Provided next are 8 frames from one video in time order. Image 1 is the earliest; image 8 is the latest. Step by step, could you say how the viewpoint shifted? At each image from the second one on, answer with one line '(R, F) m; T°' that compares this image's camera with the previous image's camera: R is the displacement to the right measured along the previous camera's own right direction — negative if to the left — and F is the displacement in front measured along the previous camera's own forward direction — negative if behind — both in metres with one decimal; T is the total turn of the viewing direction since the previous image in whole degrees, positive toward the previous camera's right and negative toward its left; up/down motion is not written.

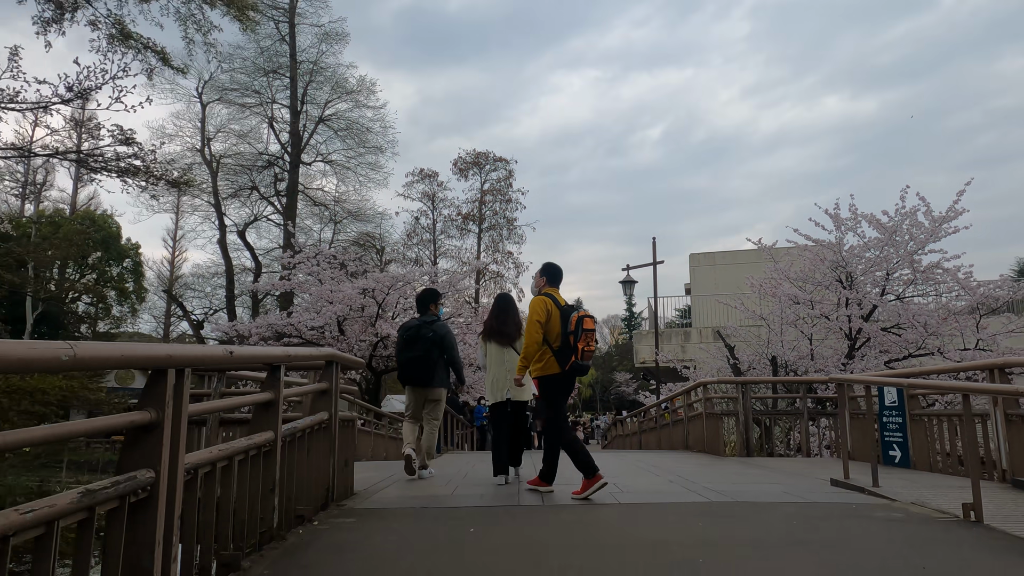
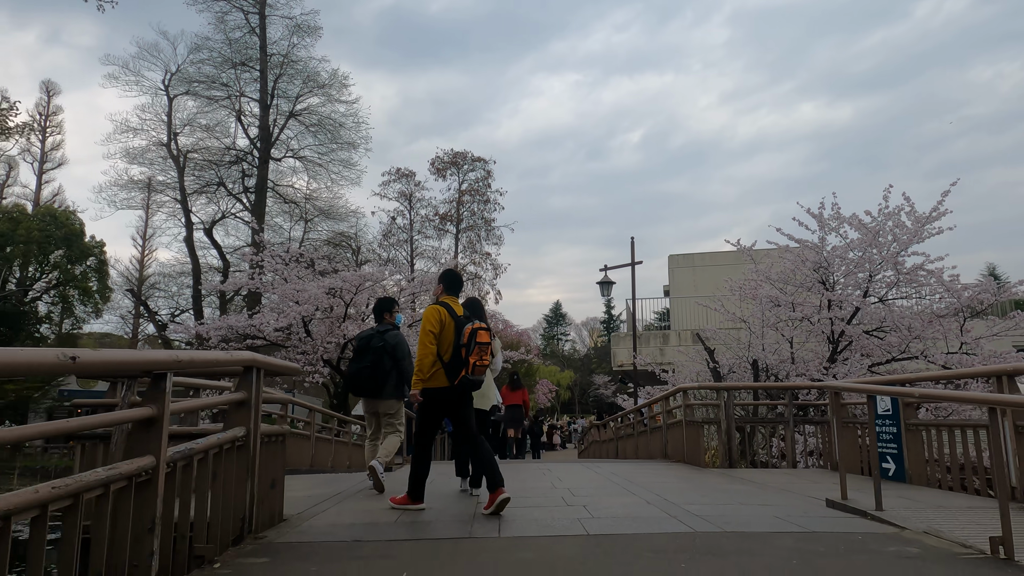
(+0.1, +0.6) m; +2°
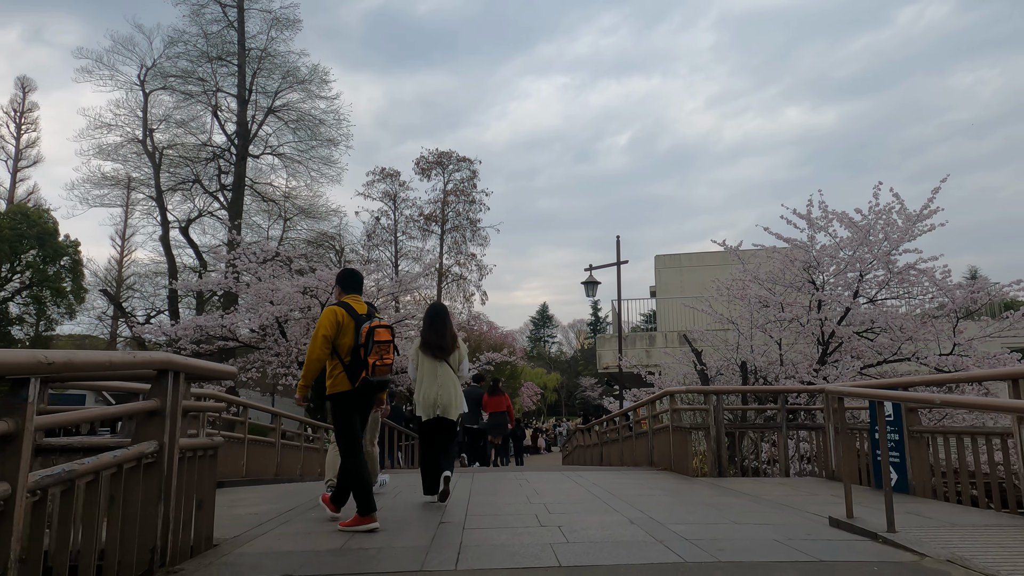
(+0.1, +0.5) m; +1°
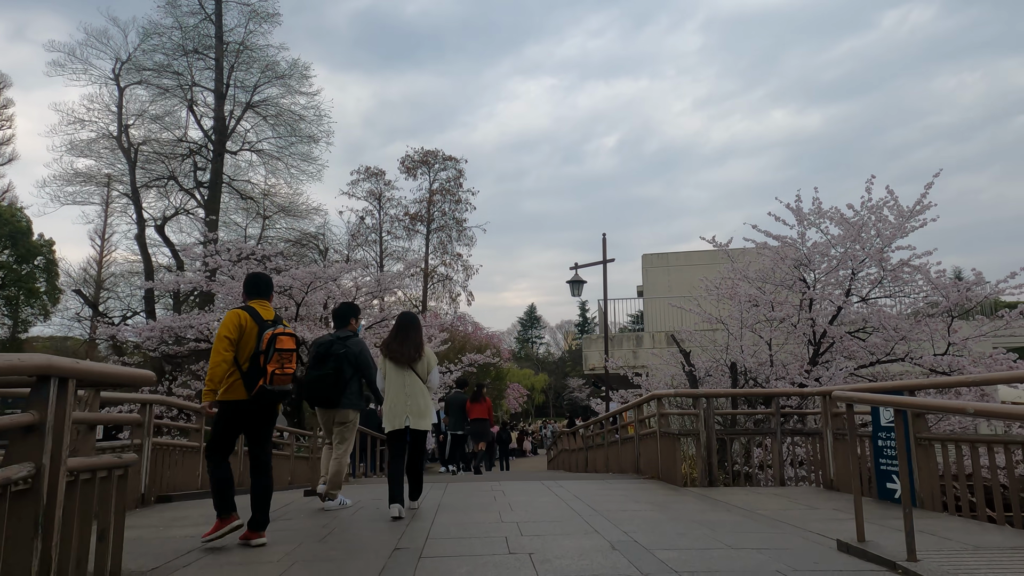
(+0.1, +0.5) m; +1°
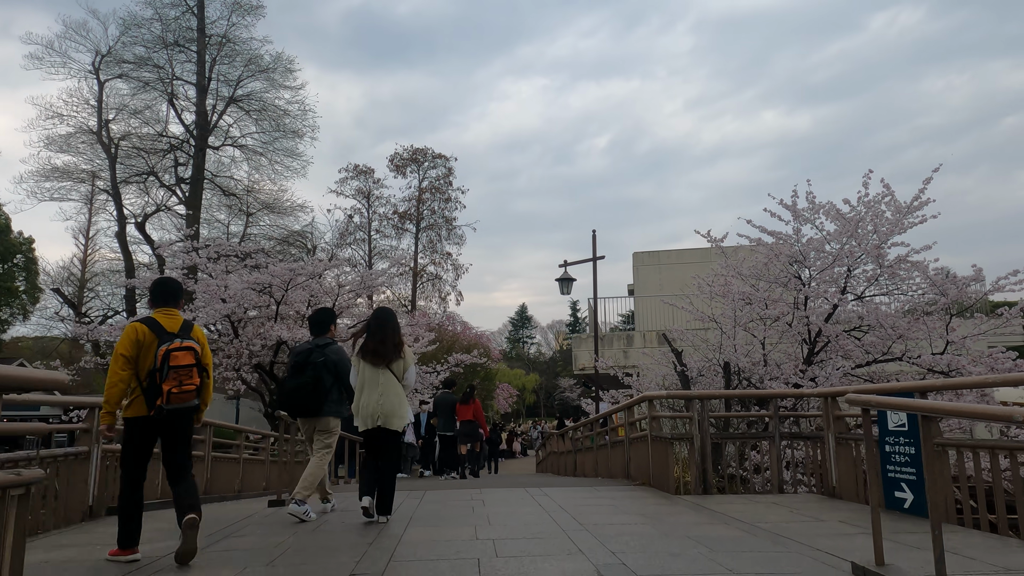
(+0.1, +0.4) m; +1°
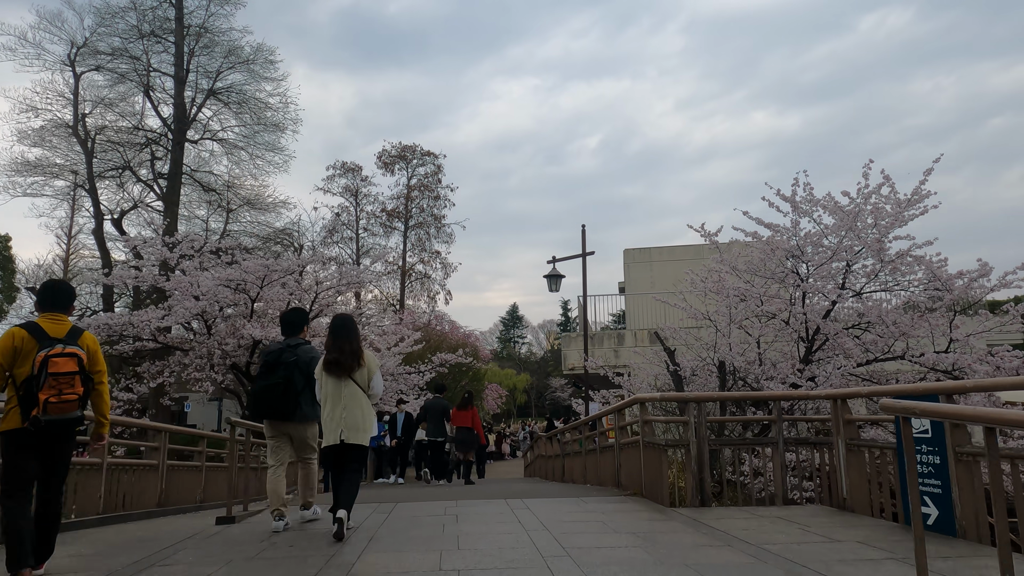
(+0.1, +0.6) m; +1°
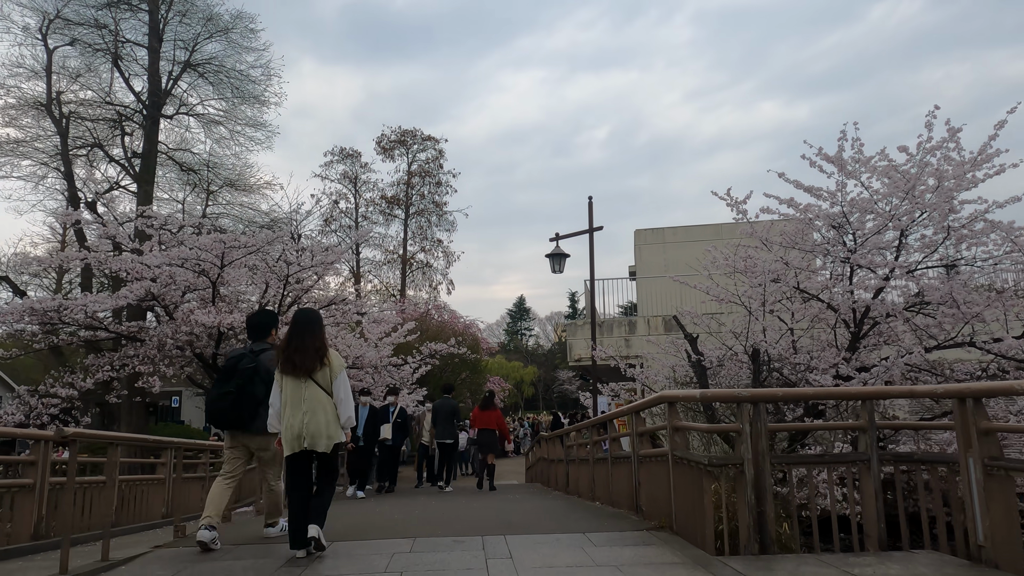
(+0.2, +1.7) m; -1°
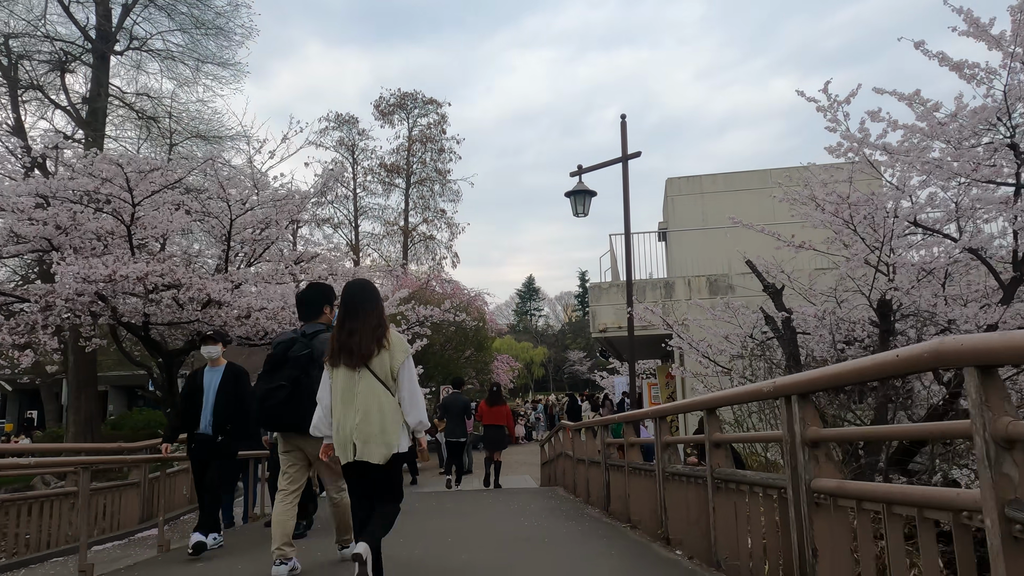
(0.0, +2.9) m; -1°
